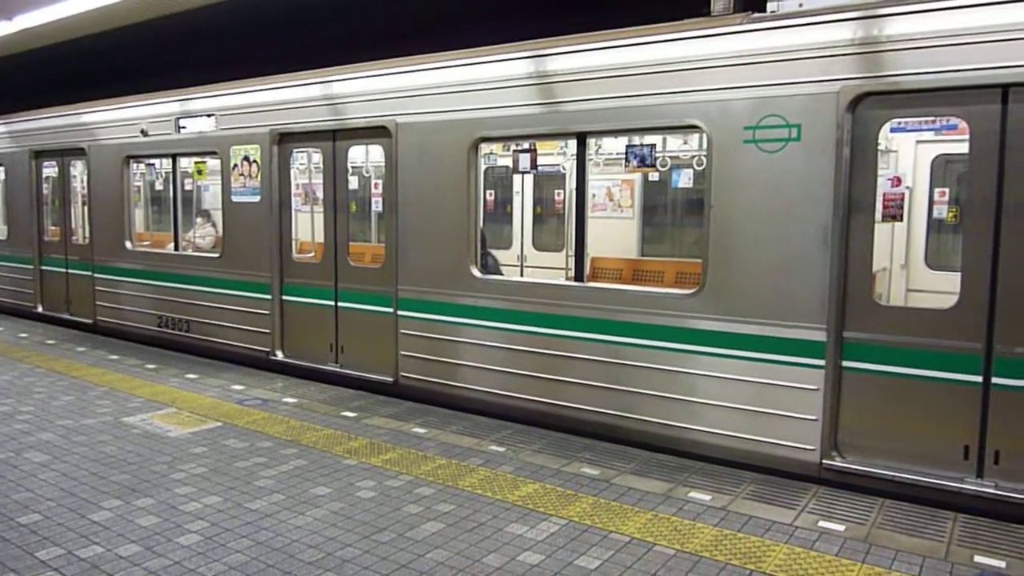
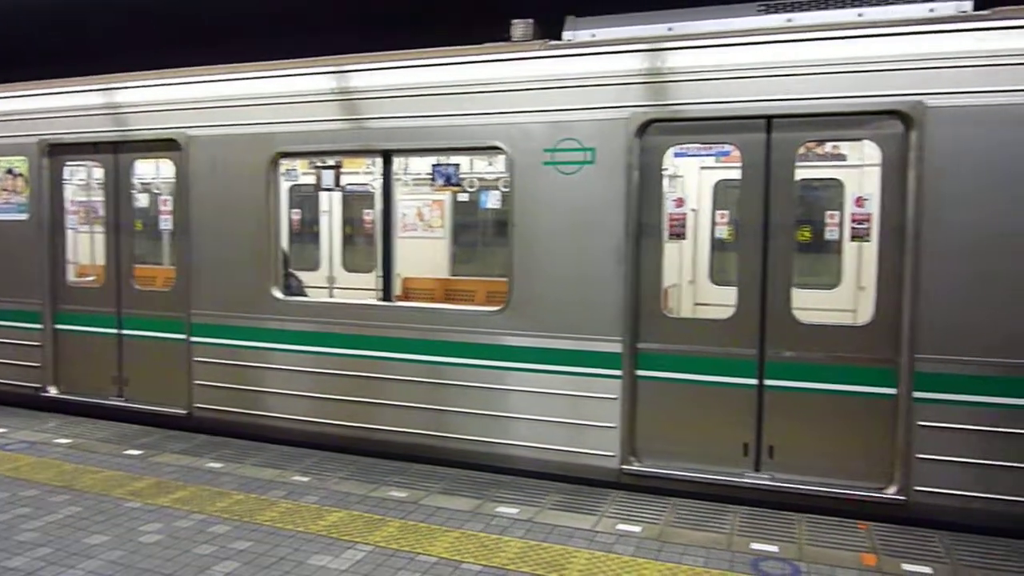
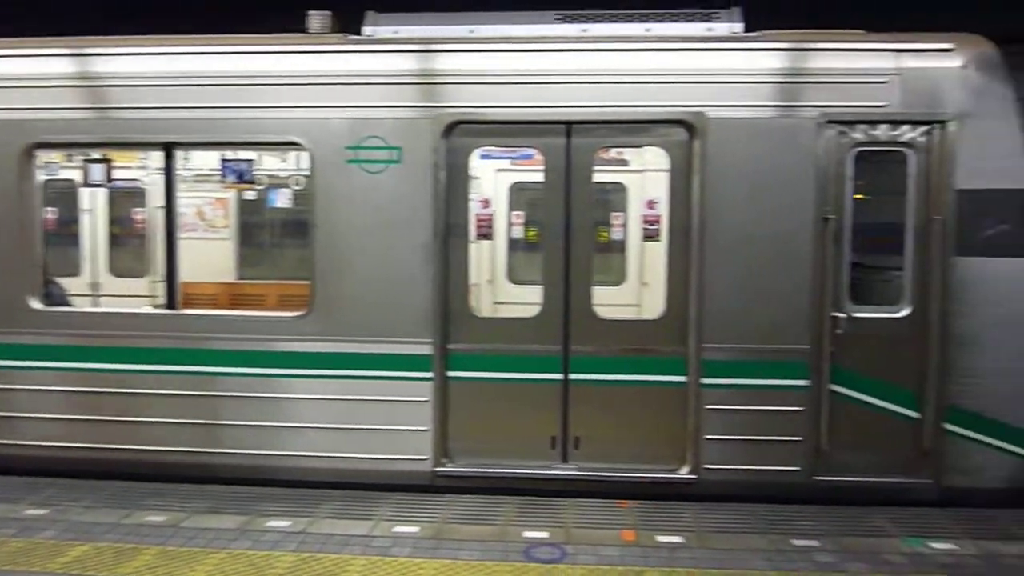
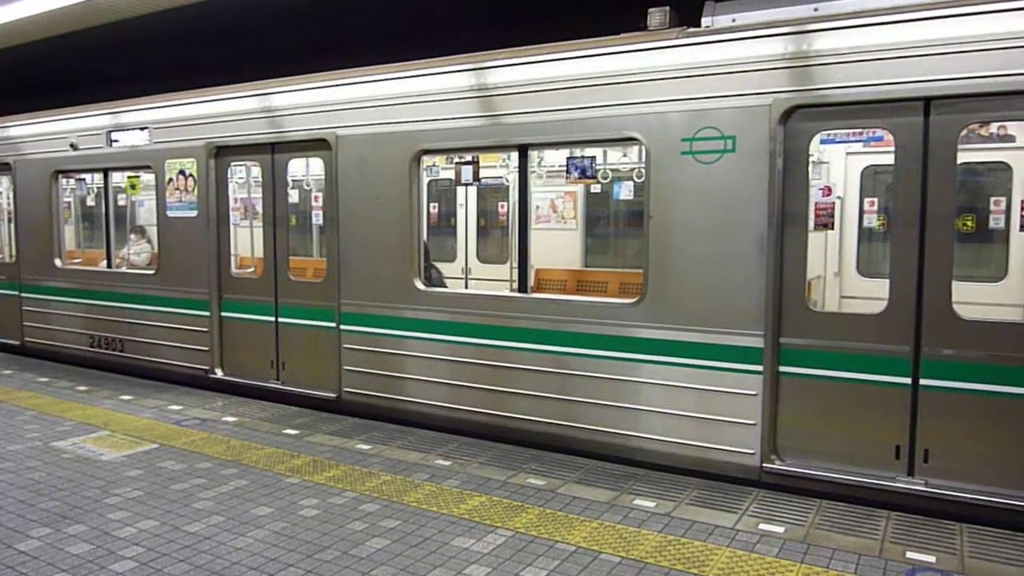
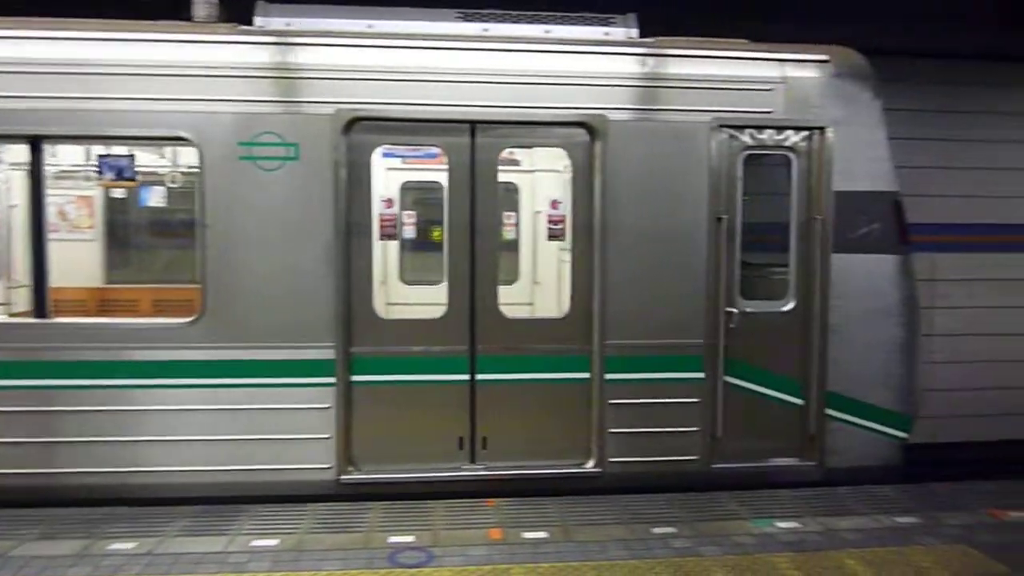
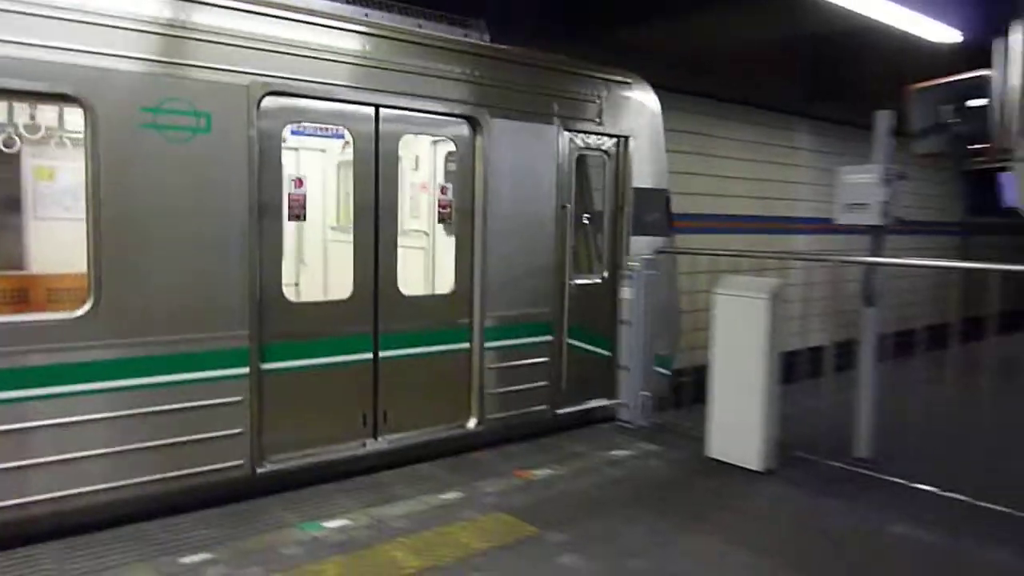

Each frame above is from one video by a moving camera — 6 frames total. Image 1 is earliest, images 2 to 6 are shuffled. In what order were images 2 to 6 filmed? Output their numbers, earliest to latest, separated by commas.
4, 2, 3, 5, 6
